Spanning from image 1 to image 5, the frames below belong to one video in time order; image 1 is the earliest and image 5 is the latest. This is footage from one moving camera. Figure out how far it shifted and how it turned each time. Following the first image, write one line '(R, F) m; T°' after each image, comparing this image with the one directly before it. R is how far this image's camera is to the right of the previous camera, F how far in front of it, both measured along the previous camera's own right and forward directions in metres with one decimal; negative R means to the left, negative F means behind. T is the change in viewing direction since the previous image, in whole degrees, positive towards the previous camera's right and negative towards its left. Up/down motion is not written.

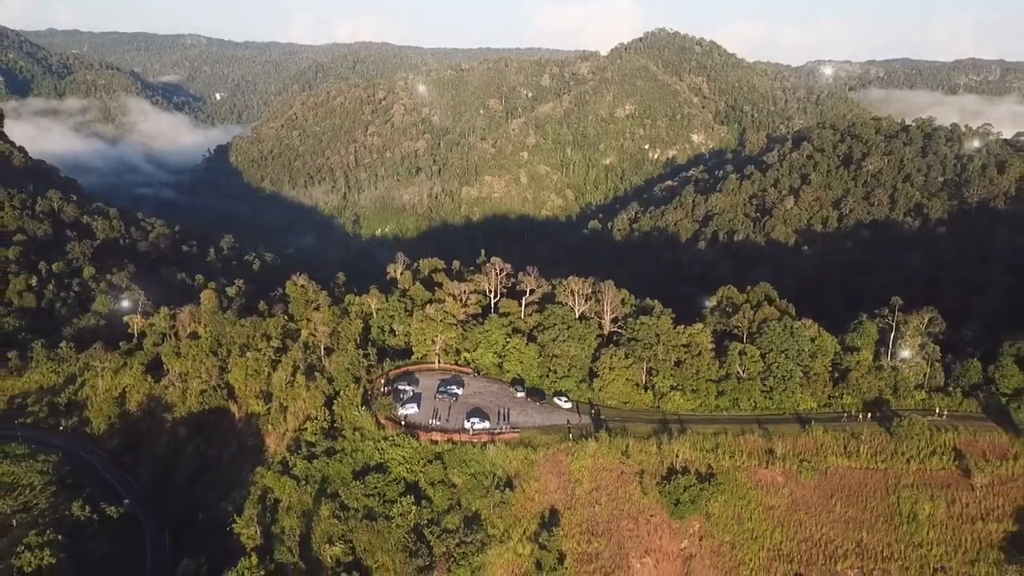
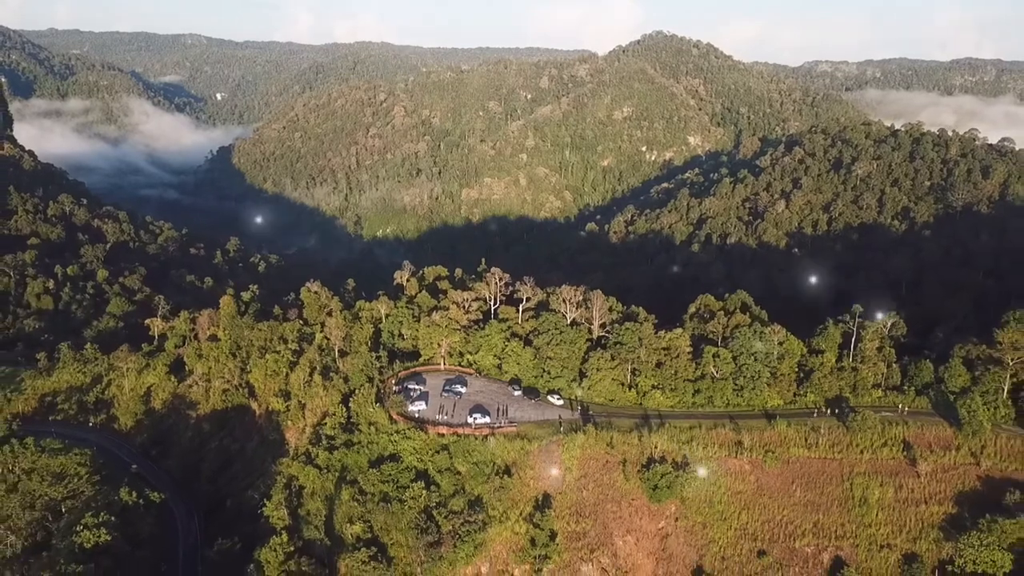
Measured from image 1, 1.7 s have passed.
(+0.1, -3.0) m; 0°
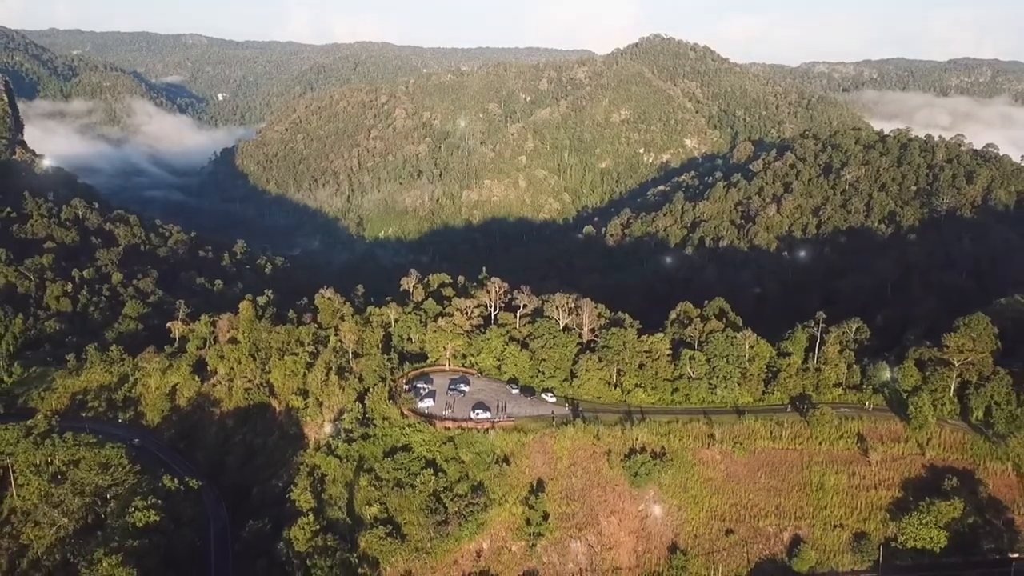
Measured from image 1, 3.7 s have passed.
(+0.1, -3.5) m; 0°
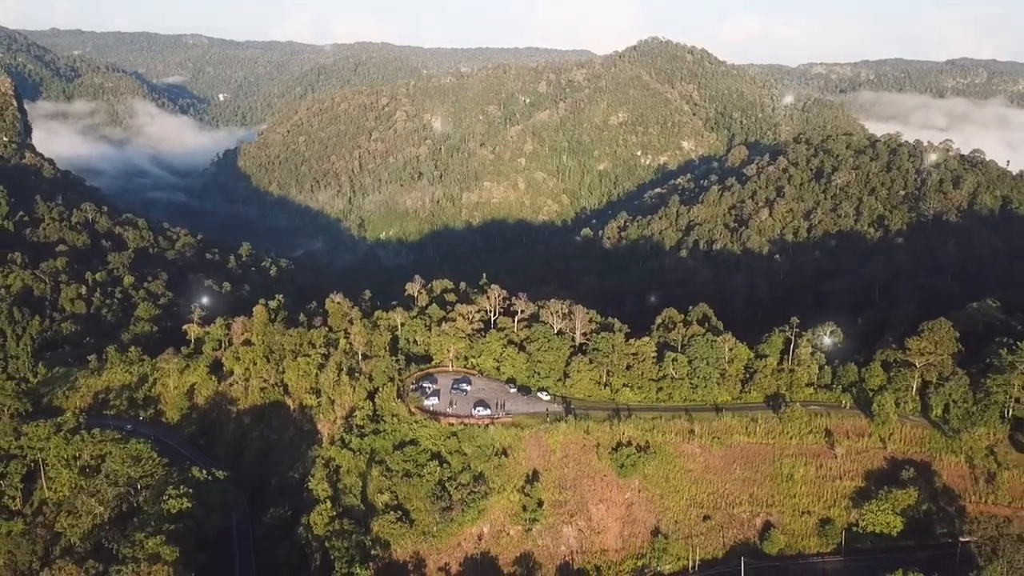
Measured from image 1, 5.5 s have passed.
(+0.1, -2.9) m; 0°
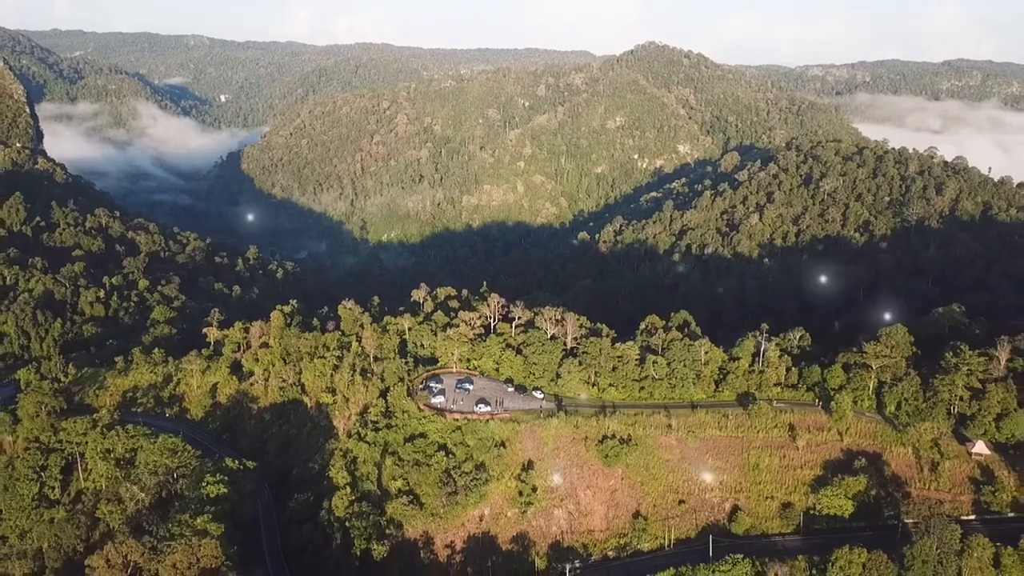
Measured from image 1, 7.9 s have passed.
(+0.1, -4.1) m; 0°
